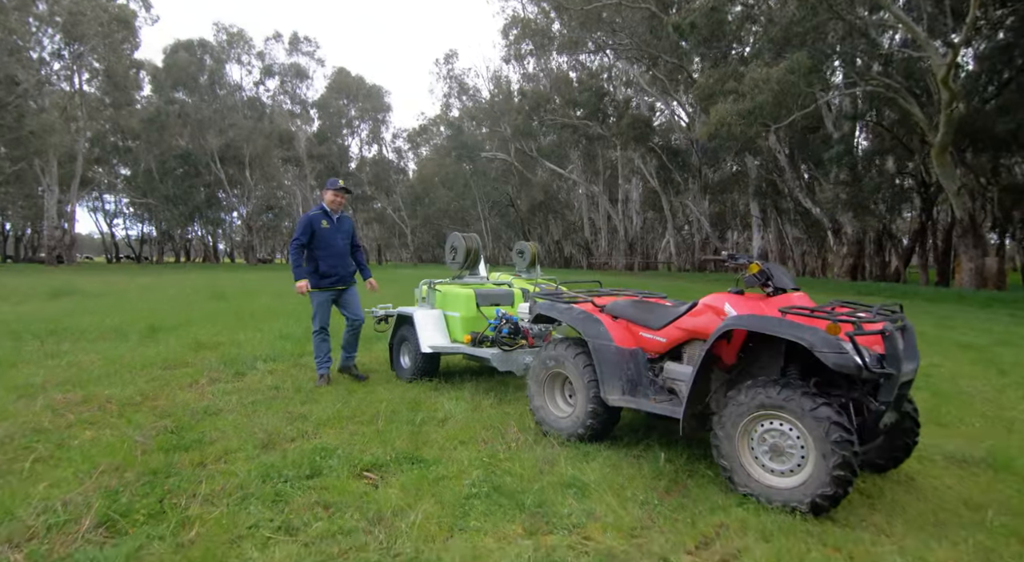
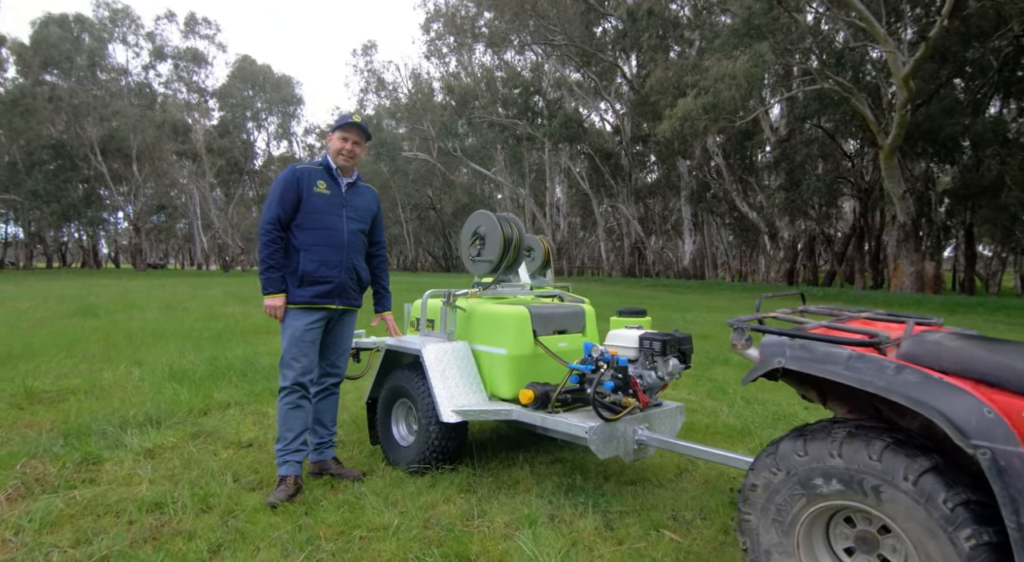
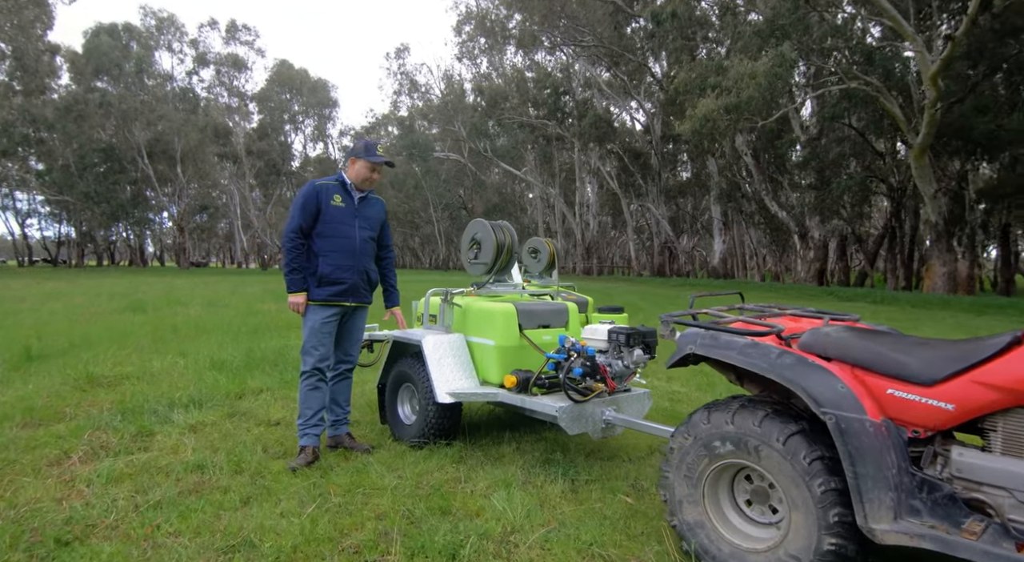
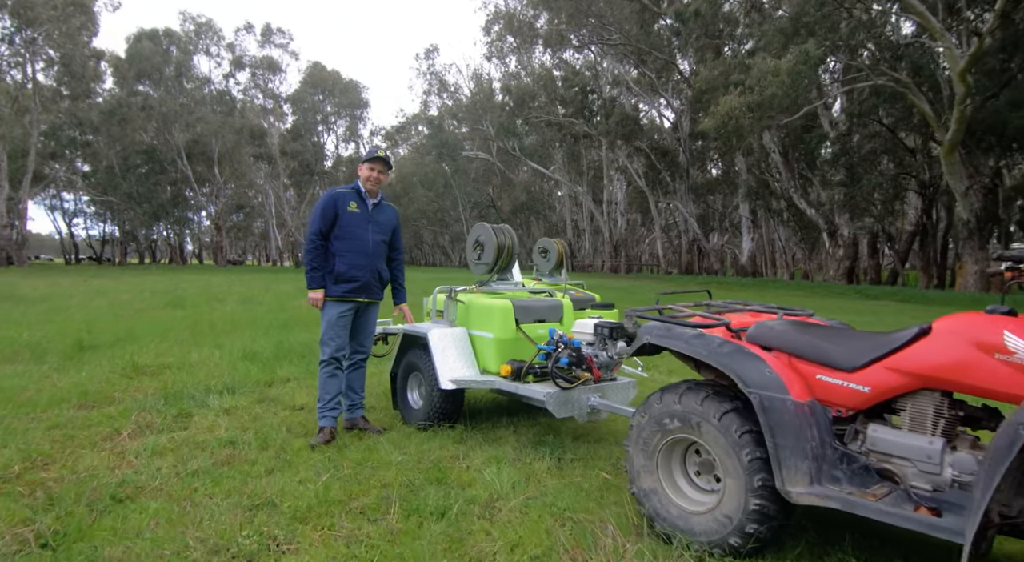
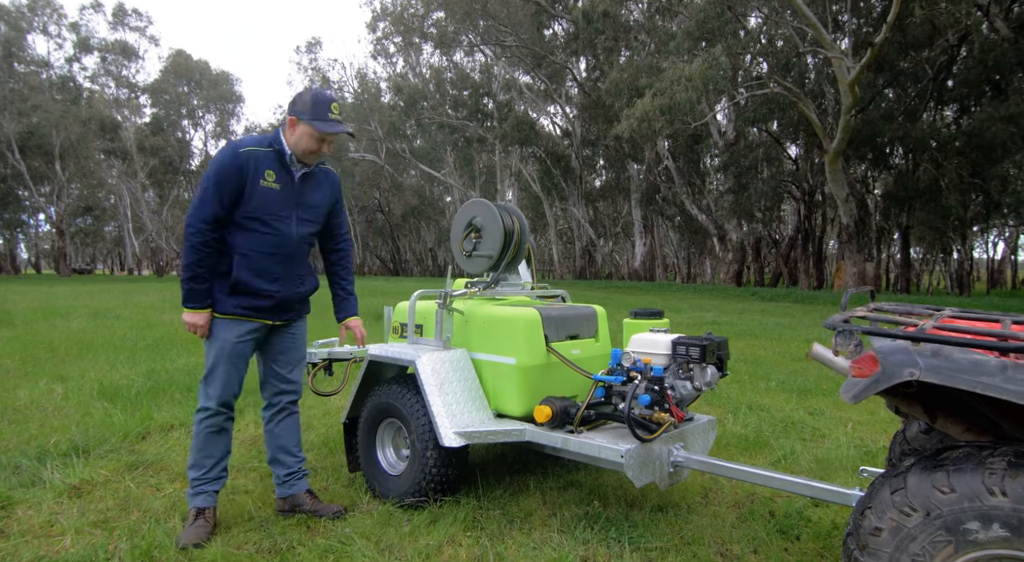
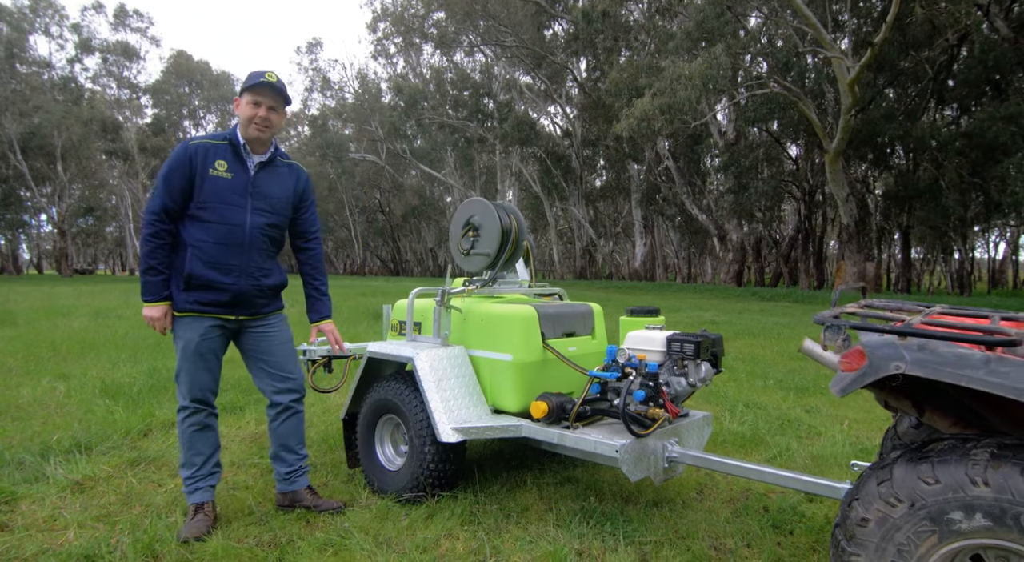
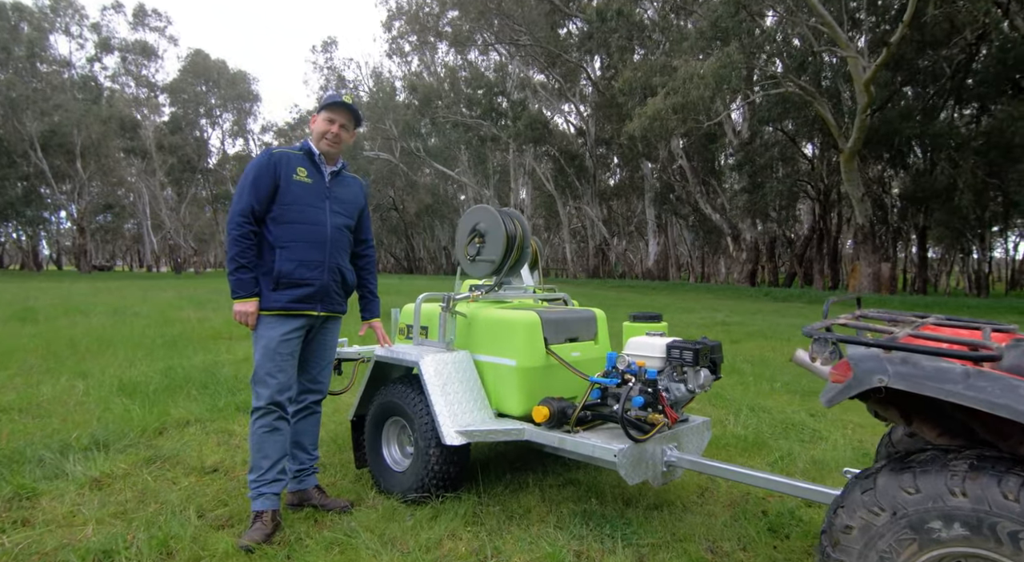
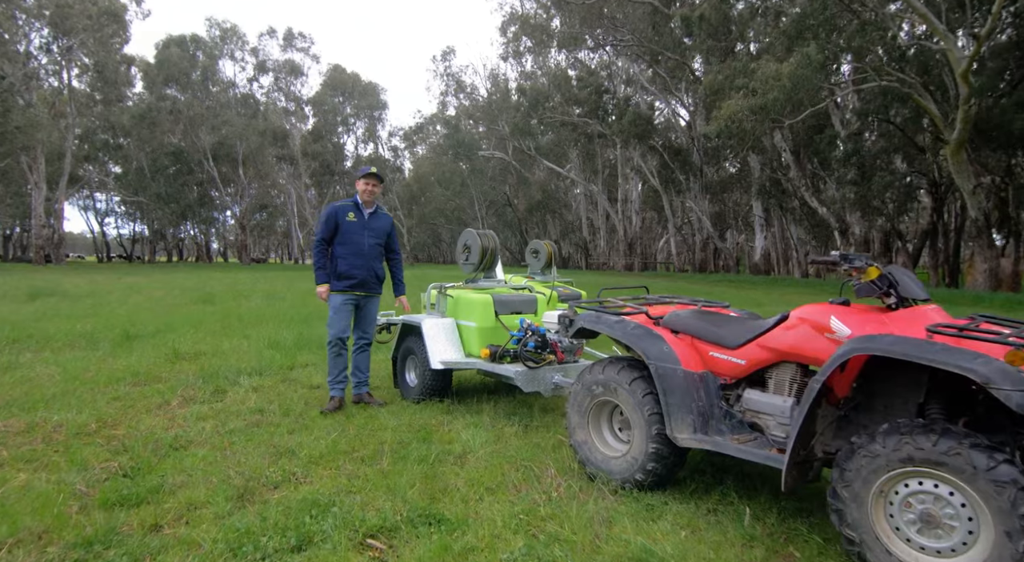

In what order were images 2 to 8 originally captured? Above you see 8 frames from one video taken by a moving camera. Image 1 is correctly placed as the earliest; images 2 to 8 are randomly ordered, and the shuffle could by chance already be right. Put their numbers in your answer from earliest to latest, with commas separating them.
8, 4, 3, 2, 7, 5, 6
